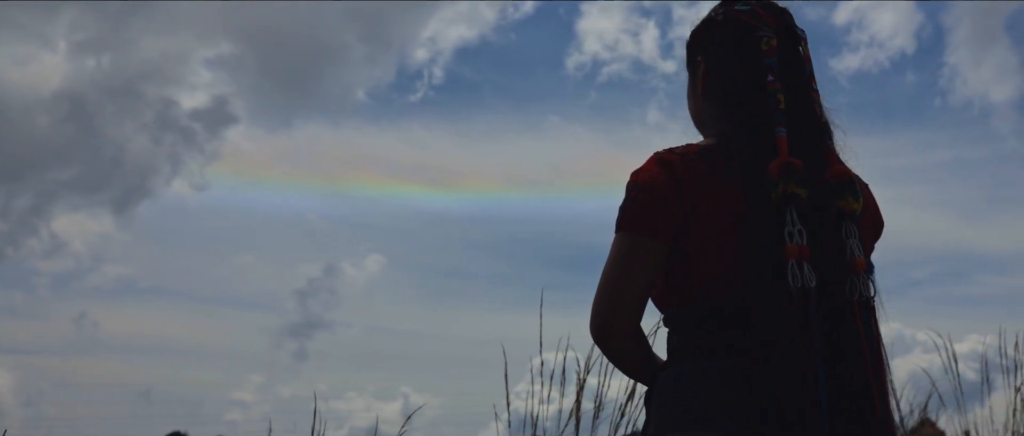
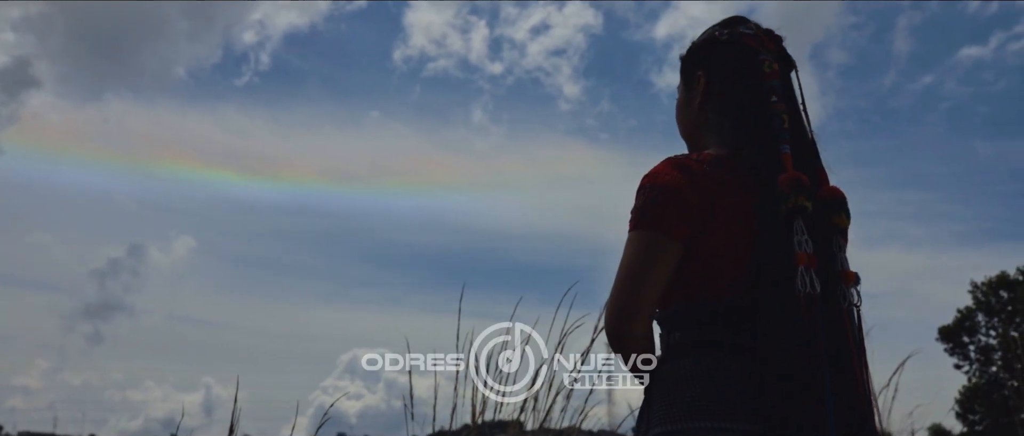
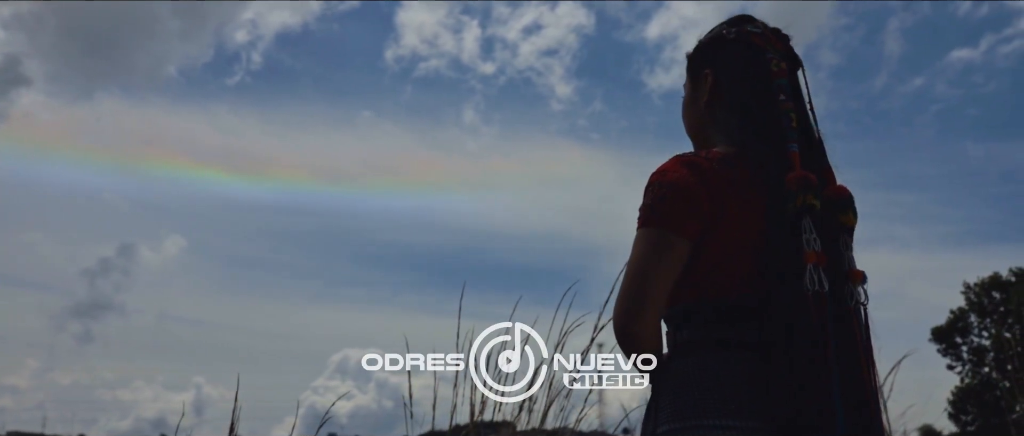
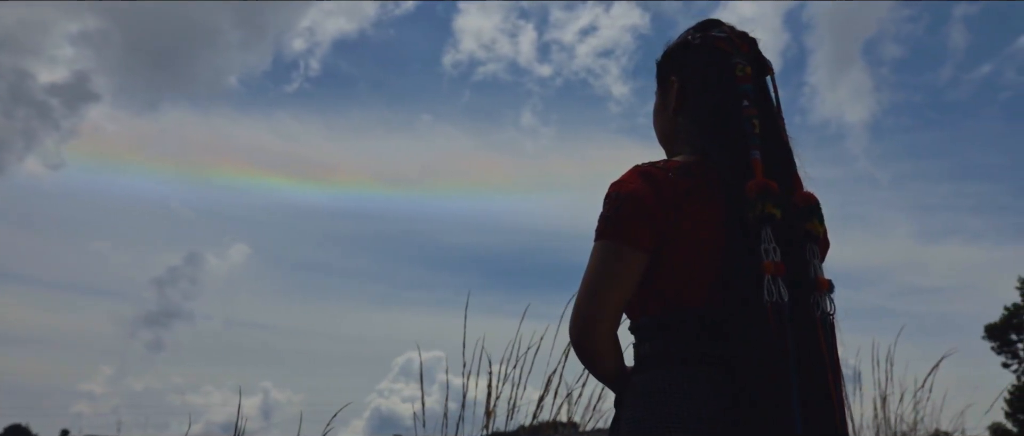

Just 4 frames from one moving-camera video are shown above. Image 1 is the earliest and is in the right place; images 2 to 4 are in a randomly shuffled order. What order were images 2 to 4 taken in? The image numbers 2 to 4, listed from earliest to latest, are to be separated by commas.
4, 2, 3
